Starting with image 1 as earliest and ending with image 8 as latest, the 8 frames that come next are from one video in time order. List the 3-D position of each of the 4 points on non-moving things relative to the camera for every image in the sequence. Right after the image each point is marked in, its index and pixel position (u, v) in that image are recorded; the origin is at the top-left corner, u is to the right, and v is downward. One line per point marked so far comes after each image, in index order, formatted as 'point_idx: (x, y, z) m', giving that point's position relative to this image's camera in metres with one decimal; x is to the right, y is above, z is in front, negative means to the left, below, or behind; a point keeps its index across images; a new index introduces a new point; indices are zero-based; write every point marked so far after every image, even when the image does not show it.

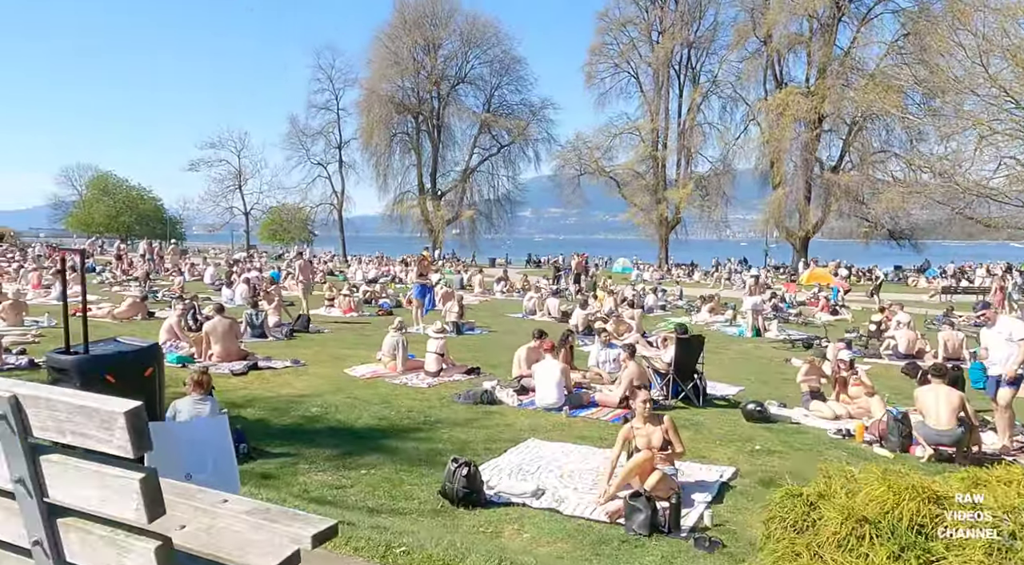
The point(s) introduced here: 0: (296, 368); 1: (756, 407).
0: (-3.3, -1.3, +13.4) m
1: (+2.5, -1.3, +9.1) m
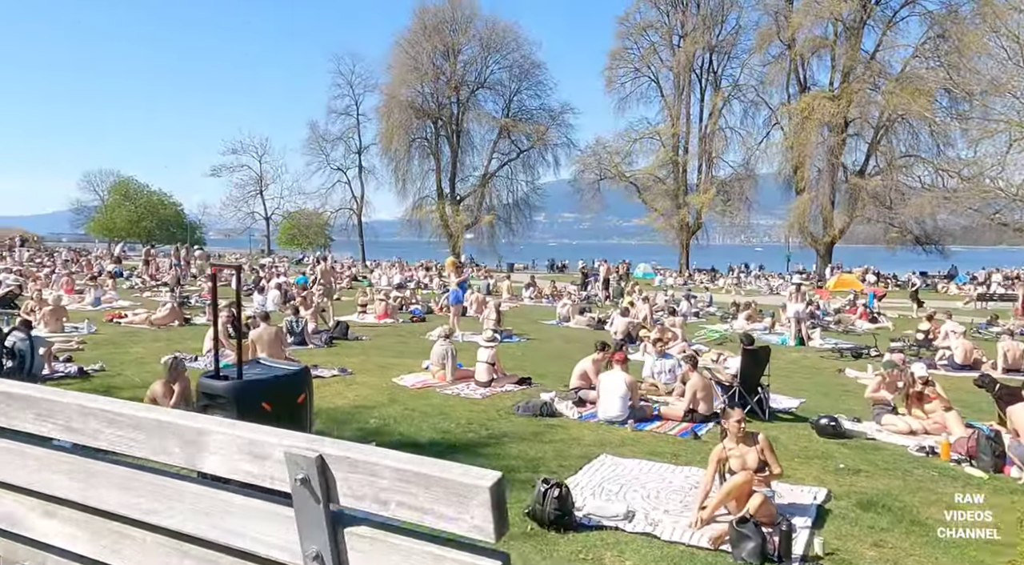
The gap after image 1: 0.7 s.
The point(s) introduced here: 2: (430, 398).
0: (-2.5, -1.4, +13.2) m
1: (+3.2, -1.4, +8.8) m
2: (-1.1, -1.5, +11.5) m
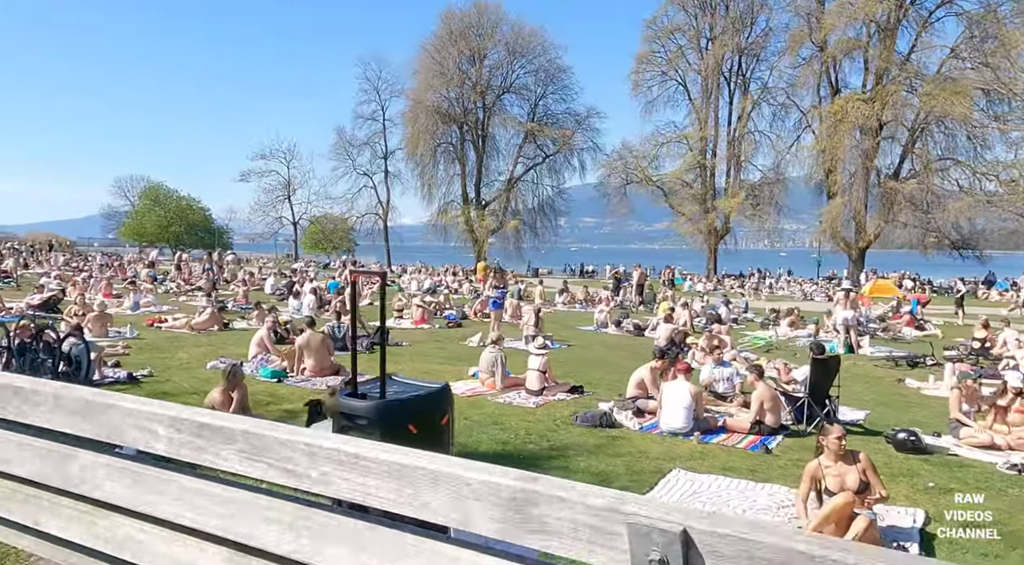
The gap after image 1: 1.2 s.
0: (-1.8, -1.5, +13.0) m
1: (+3.9, -1.5, +8.5) m
2: (-0.4, -1.6, +11.2) m
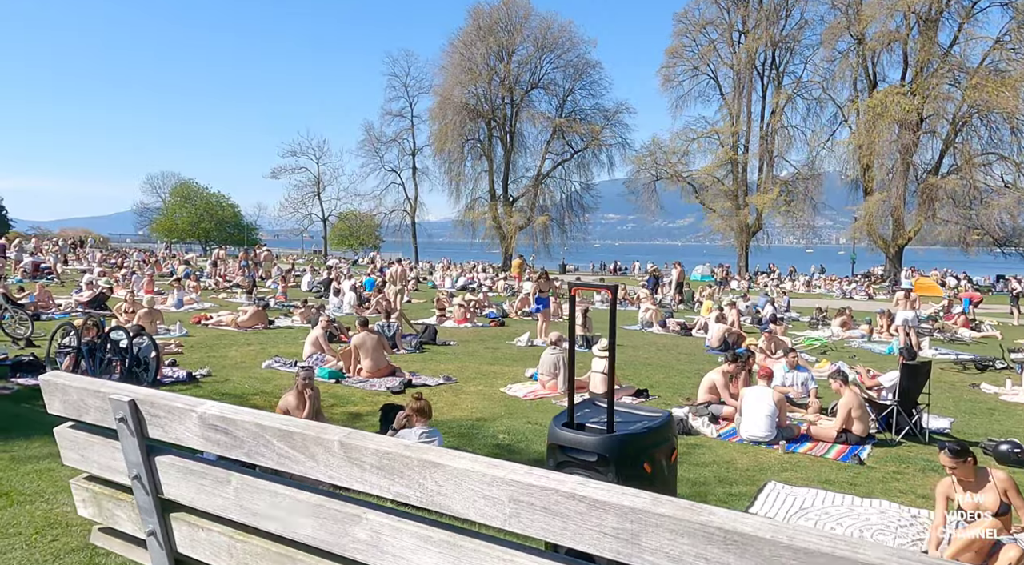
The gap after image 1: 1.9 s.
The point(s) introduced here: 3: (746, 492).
0: (-0.9, -1.5, +12.7) m
1: (+4.6, -1.5, +8.0) m
2: (+0.5, -1.6, +10.9) m
3: (+1.9, -1.7, +7.2) m
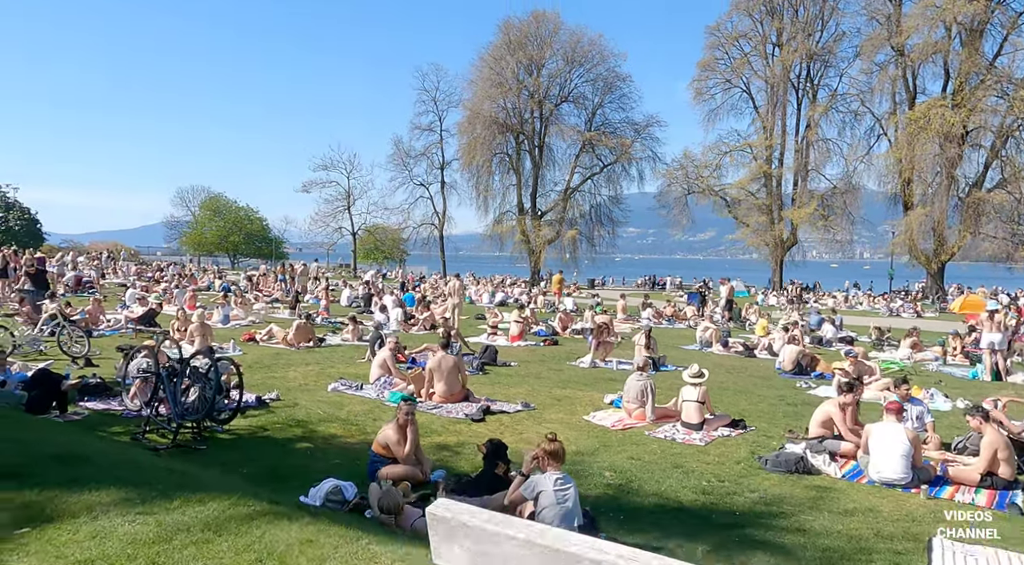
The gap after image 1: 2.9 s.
0: (+0.2, -1.8, +12.0) m
1: (+5.6, -1.8, +7.2) m
2: (+1.6, -1.9, +10.1) m
3: (+3.0, -1.9, +6.4) m
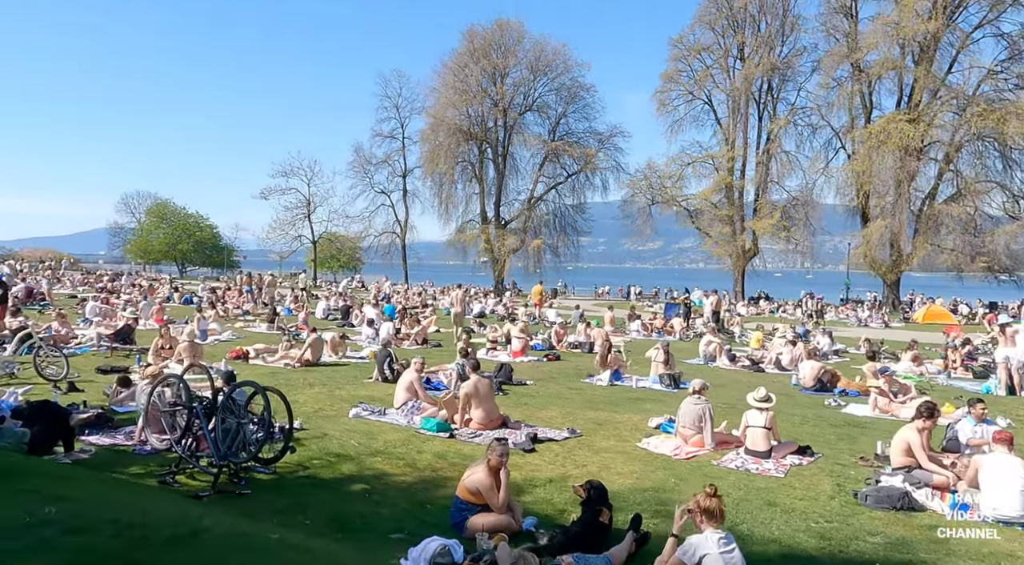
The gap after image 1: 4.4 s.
0: (+0.8, -2.0, +11.1) m
1: (+6.5, -1.9, +6.6) m
2: (+2.2, -2.1, +9.3) m
3: (+3.8, -2.1, +5.7) m
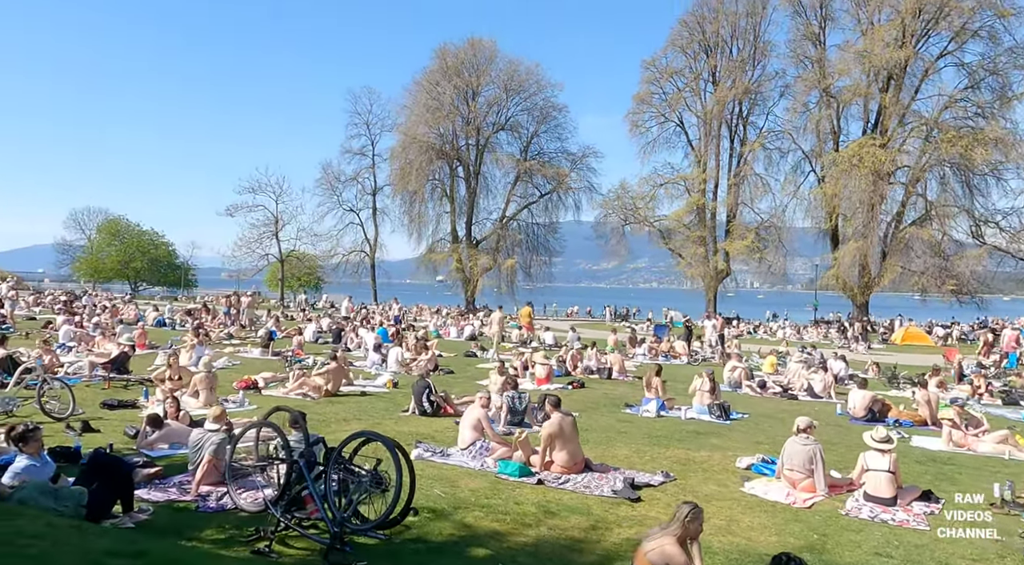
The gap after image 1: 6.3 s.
0: (+1.8, -2.3, +10.0) m
1: (+7.7, -2.2, +5.8) m
2: (+3.4, -2.3, +8.3) m
3: (+5.1, -2.3, +4.8) m
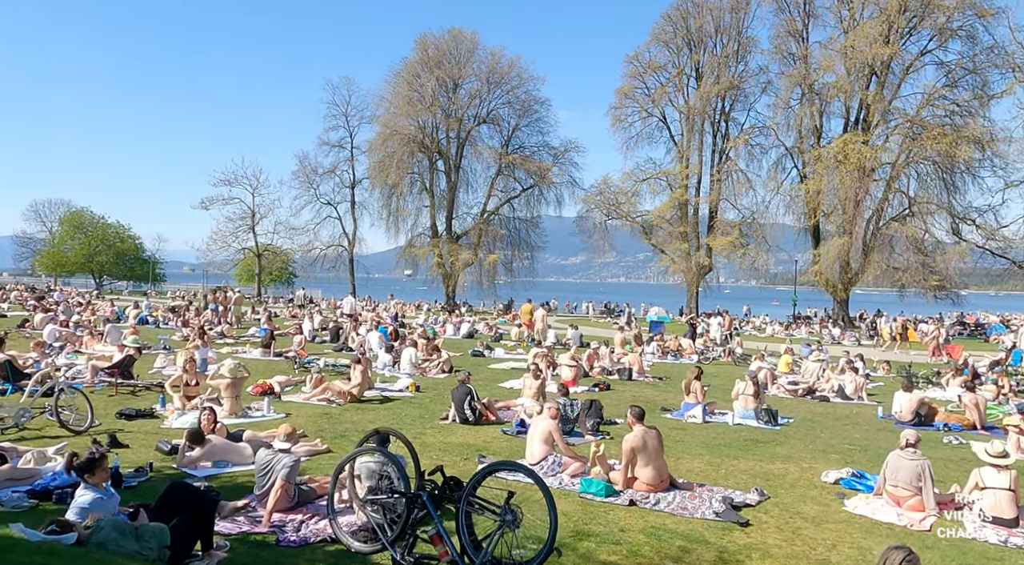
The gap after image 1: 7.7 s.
0: (+2.7, -2.3, +9.2) m
1: (+8.8, -2.2, +5.3) m
2: (+4.3, -2.4, +7.6) m
3: (+6.2, -2.4, +4.1) m
